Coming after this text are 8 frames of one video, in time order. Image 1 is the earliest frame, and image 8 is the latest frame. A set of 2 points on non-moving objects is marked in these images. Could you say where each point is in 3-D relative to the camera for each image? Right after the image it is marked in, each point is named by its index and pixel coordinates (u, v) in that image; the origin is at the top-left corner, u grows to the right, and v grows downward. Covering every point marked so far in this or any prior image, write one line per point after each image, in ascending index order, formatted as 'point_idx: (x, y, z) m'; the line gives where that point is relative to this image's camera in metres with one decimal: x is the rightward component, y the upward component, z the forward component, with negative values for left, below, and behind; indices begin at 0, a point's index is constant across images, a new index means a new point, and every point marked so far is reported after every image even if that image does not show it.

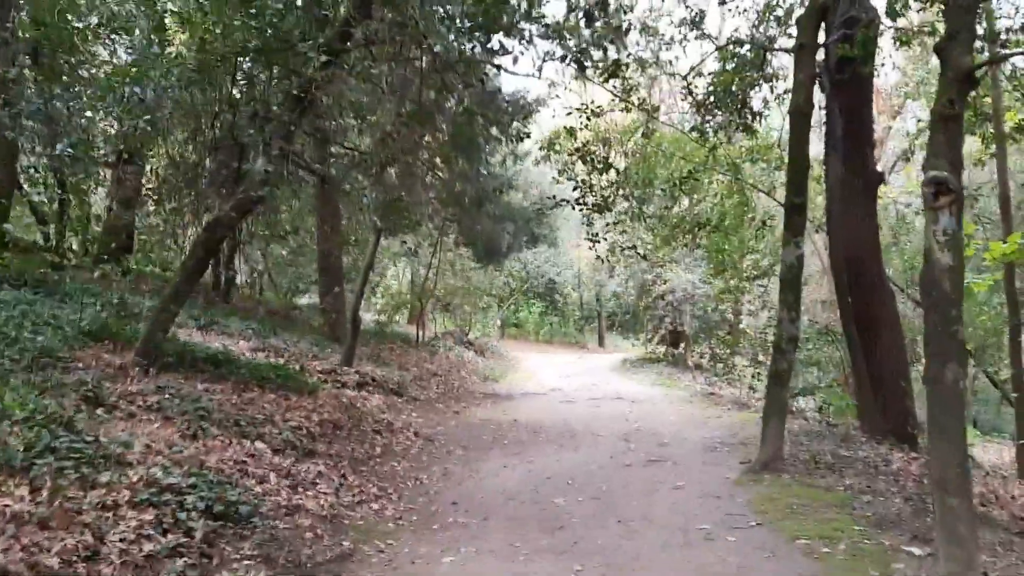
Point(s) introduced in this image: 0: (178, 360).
0: (-3.5, -0.8, +8.8) m
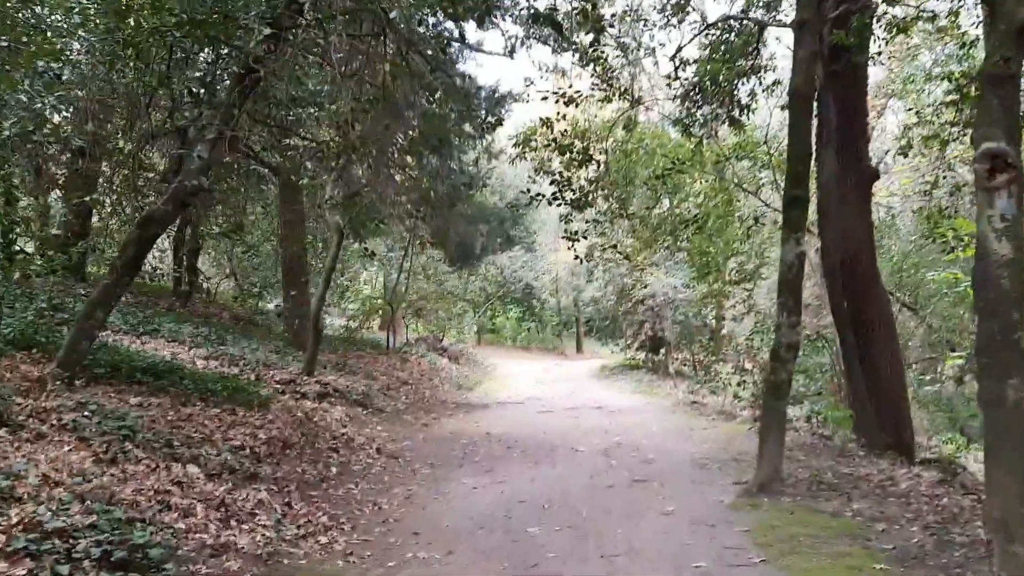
0: (-3.8, -0.8, +7.9) m
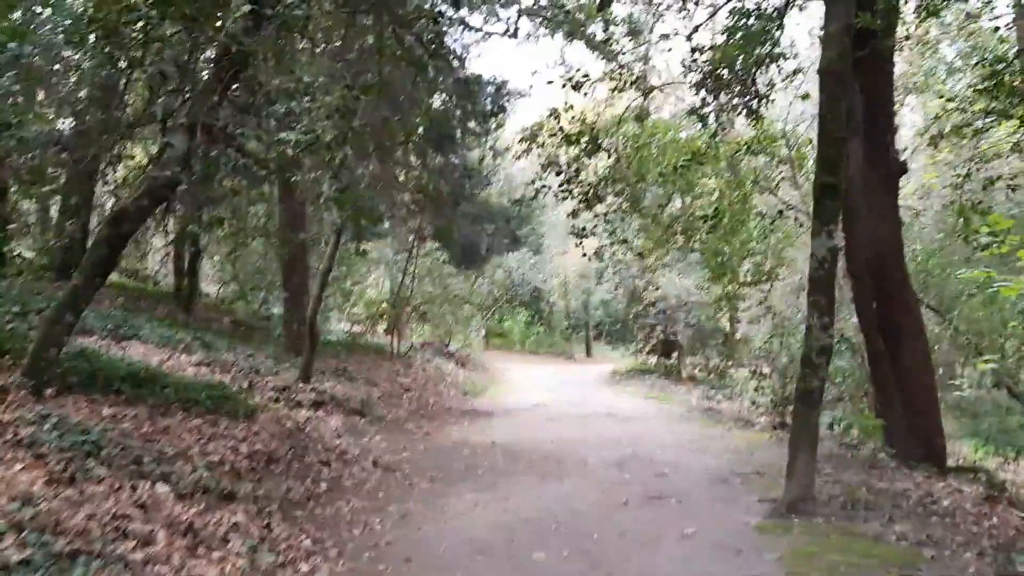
0: (-3.8, -0.8, +7.3) m
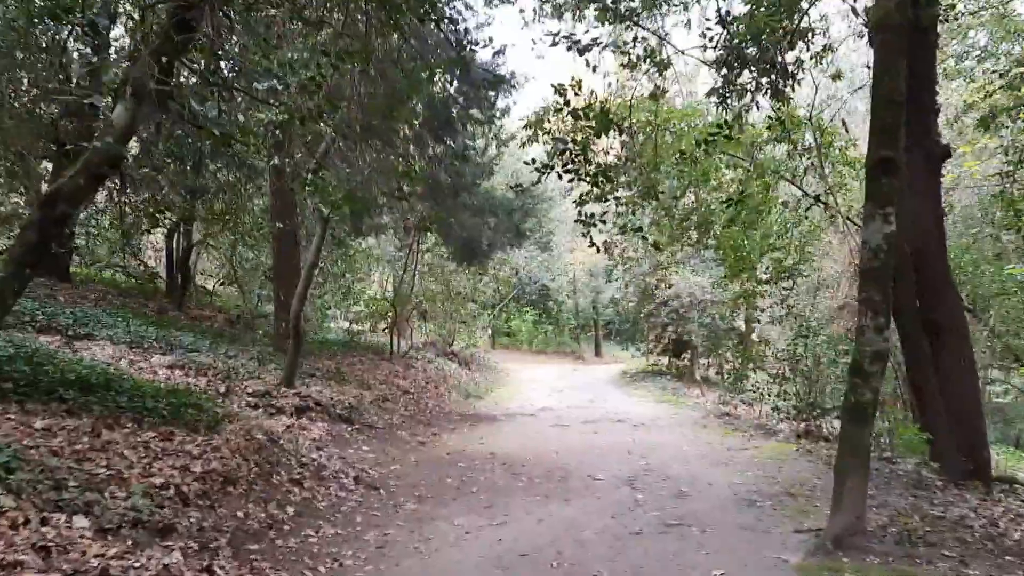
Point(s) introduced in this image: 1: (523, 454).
0: (-3.8, -0.8, +6.4) m
1: (+0.1, -2.0, +9.8) m
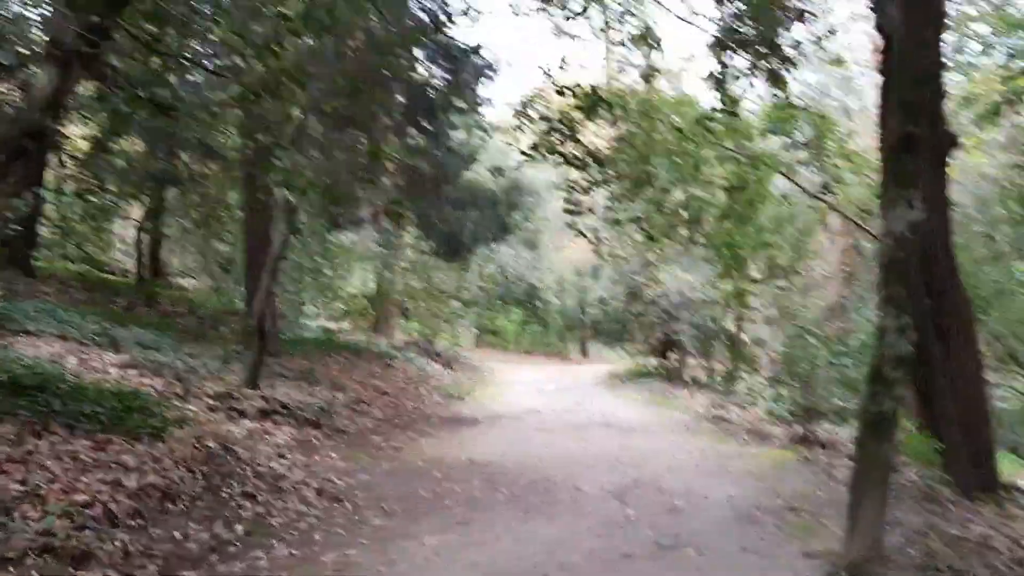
0: (-4.0, -0.7, +5.7) m
1: (-0.1, -1.9, +9.2) m
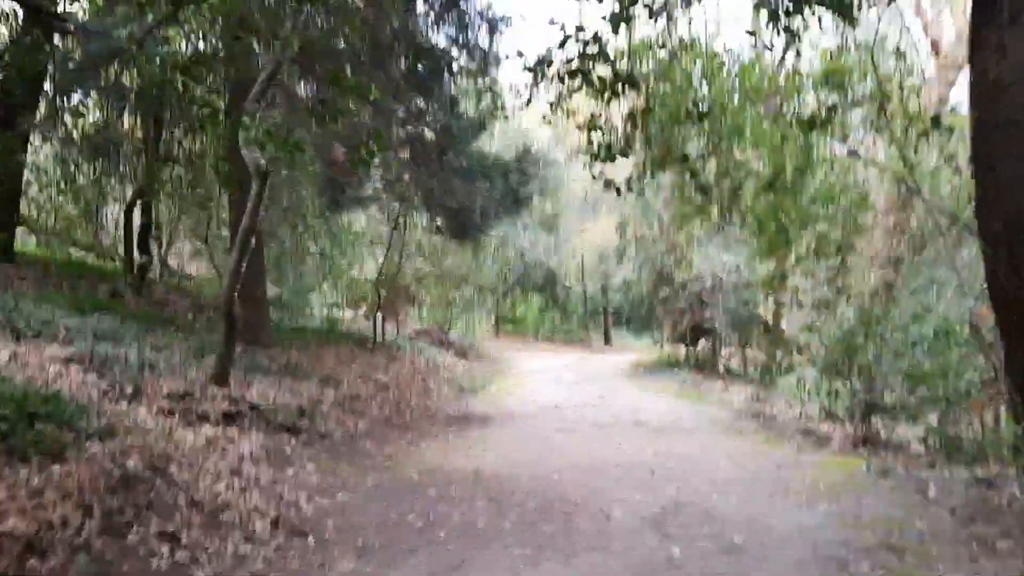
0: (-3.9, -0.6, +4.3) m
1: (0.0, -1.7, +7.7) m
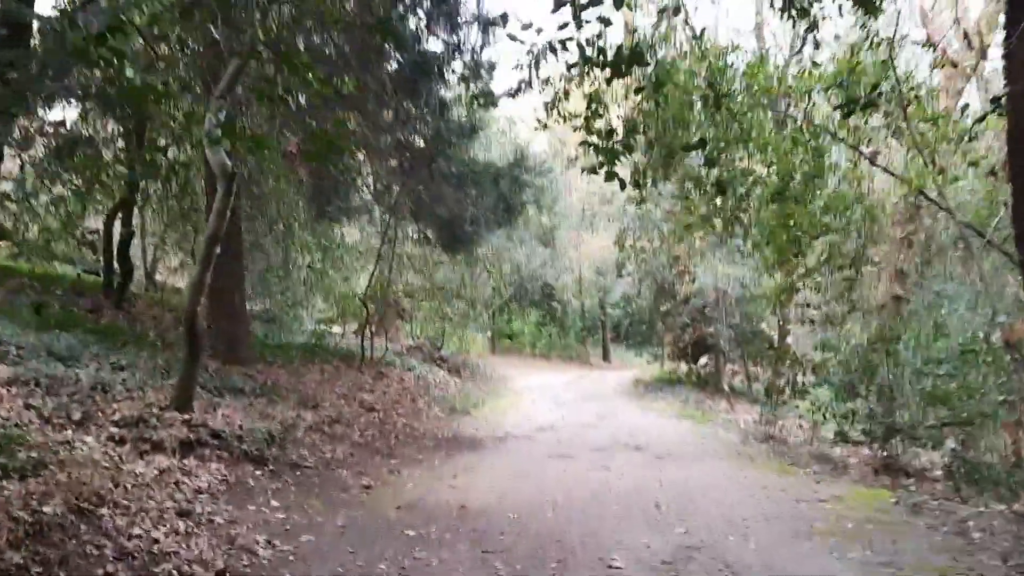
0: (-4.0, -0.6, +3.6) m
1: (0.0, -1.8, +6.9) m
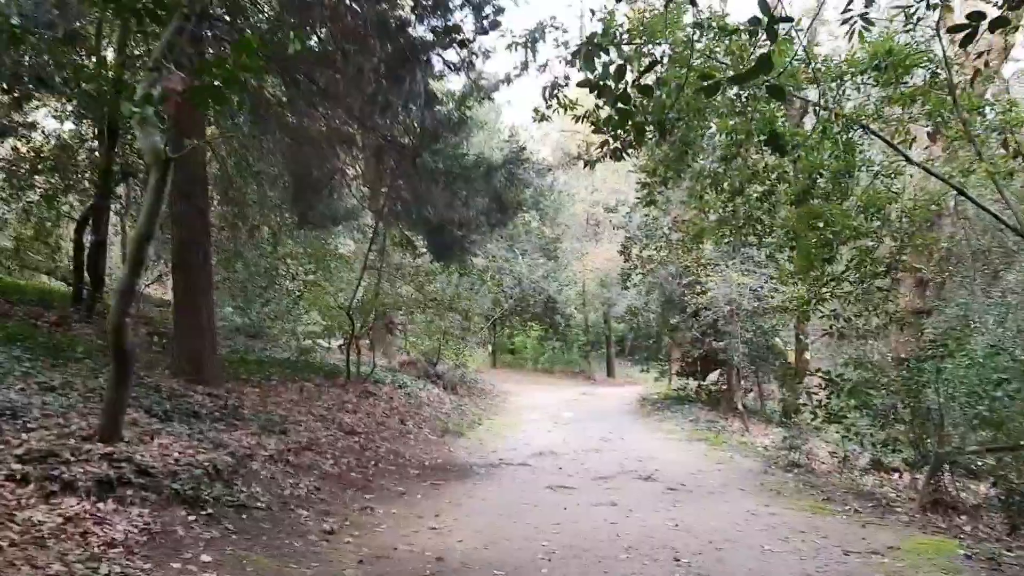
0: (-4.1, -0.6, +2.4) m
1: (-0.1, -1.9, +5.7) m
